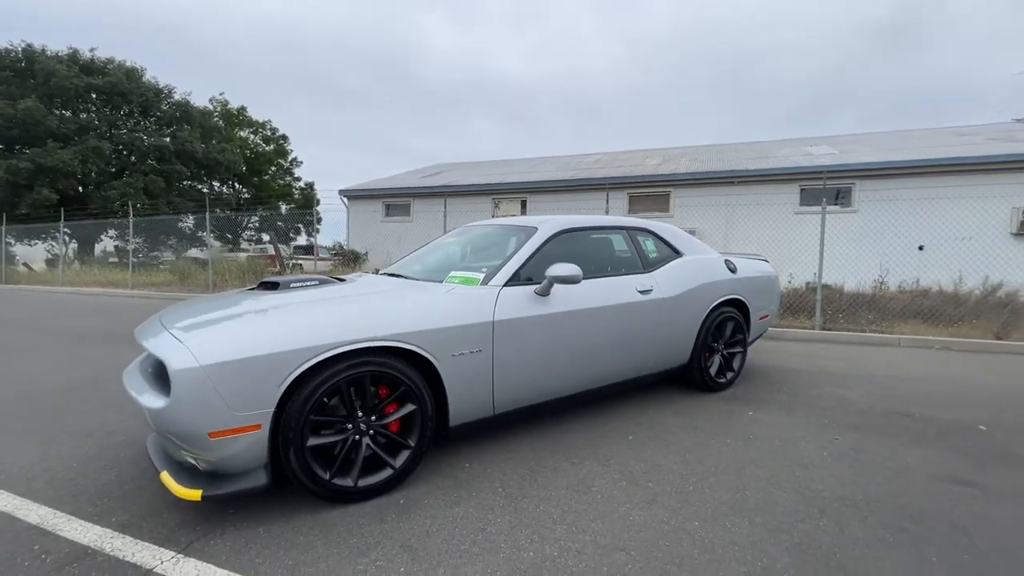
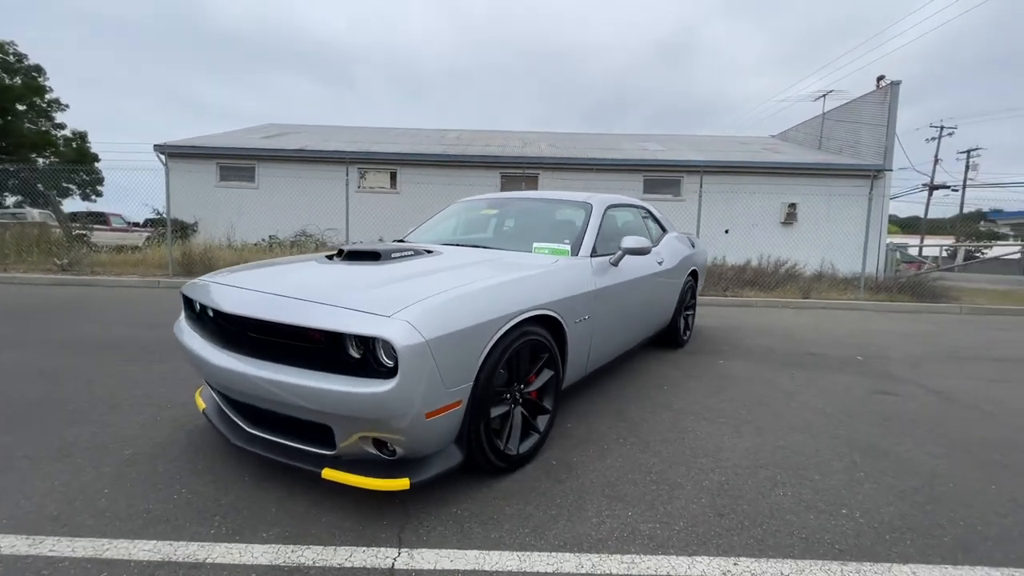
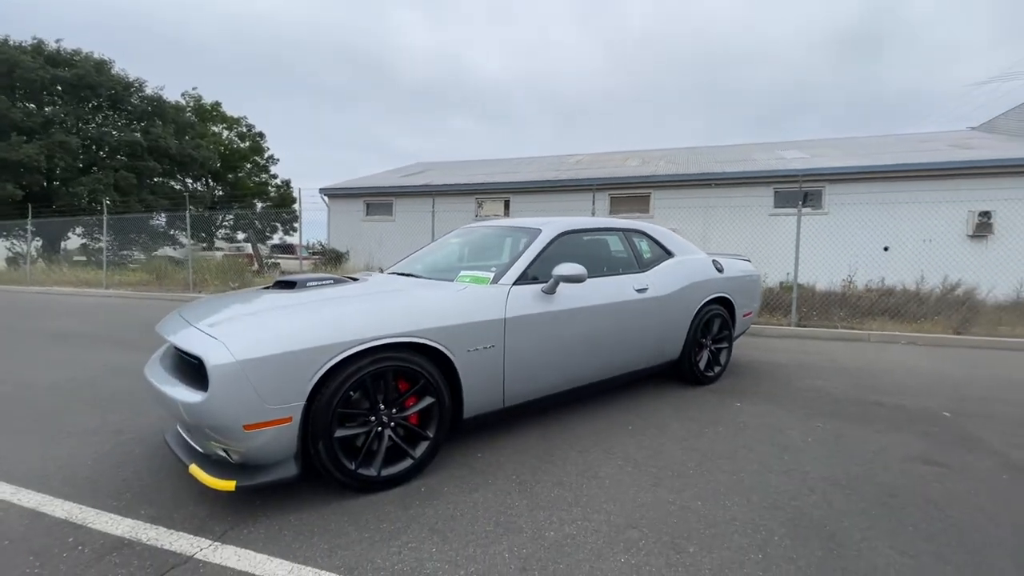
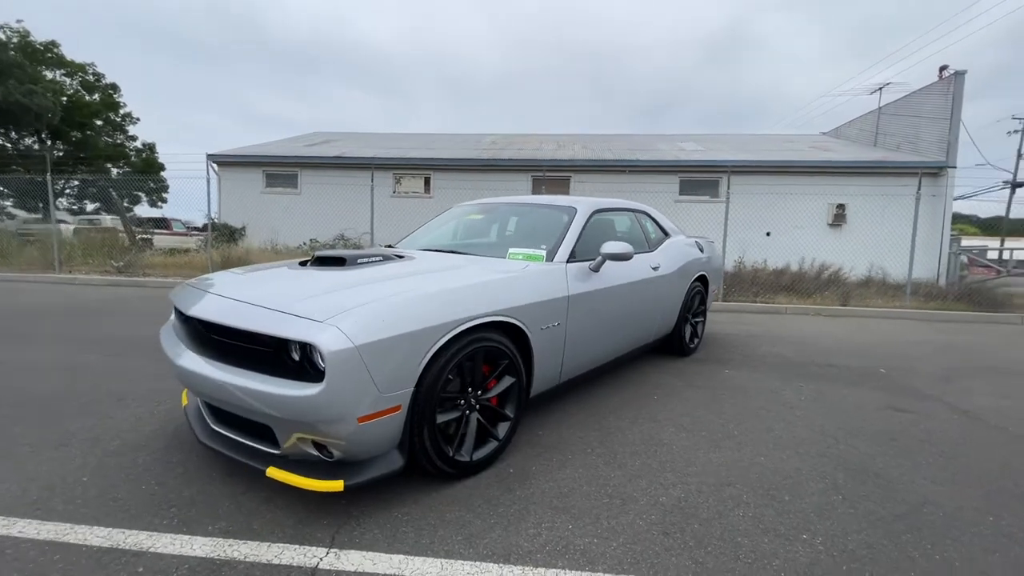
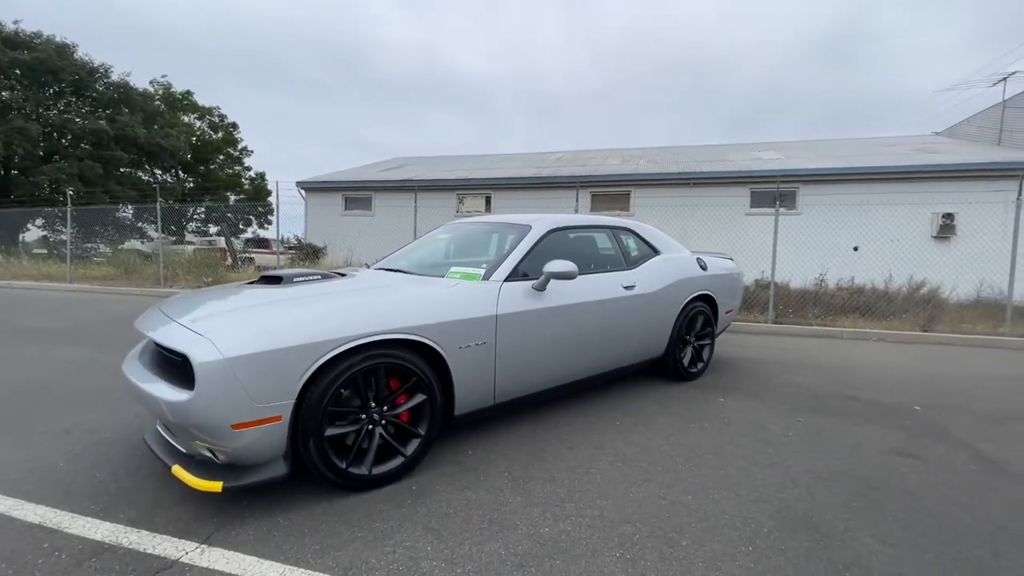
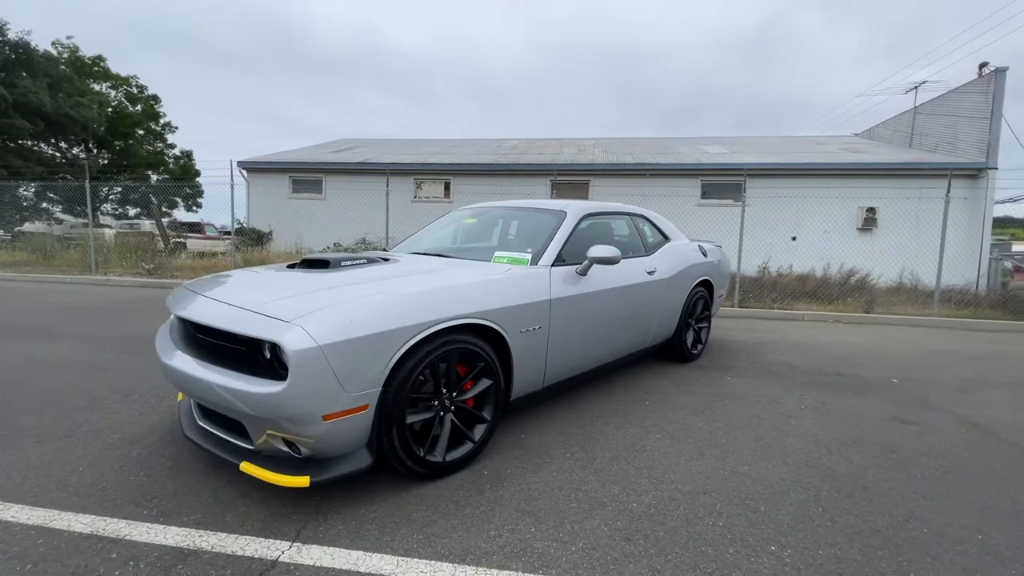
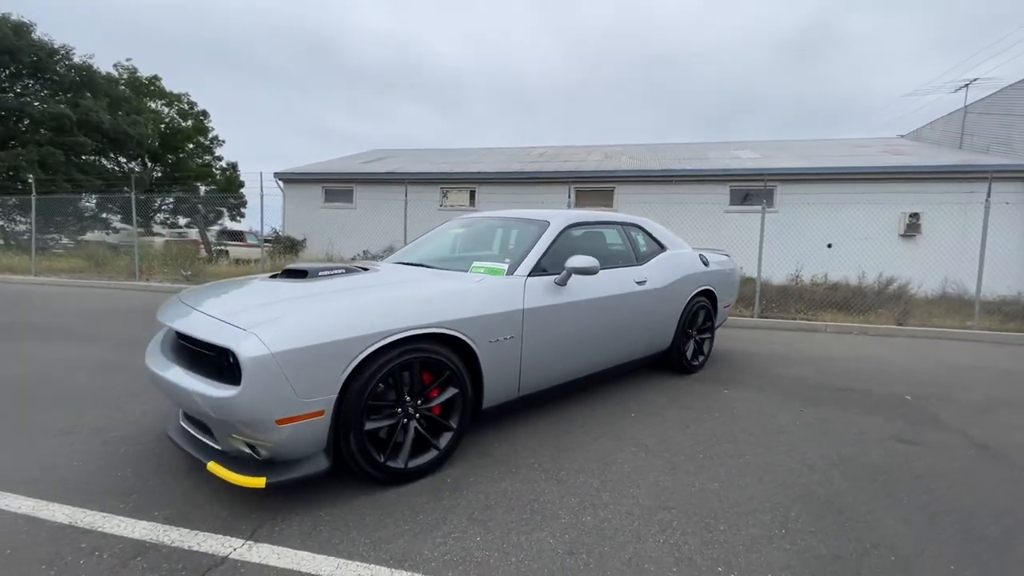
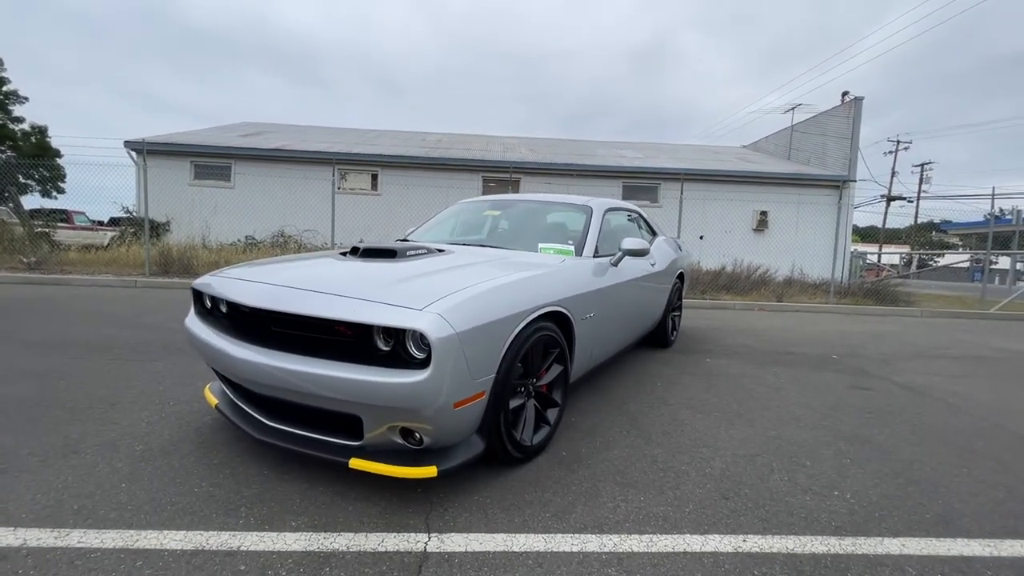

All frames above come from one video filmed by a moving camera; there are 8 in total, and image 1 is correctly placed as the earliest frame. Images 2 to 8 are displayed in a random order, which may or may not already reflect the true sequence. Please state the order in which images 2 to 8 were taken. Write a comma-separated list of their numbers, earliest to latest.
3, 5, 7, 6, 4, 2, 8
